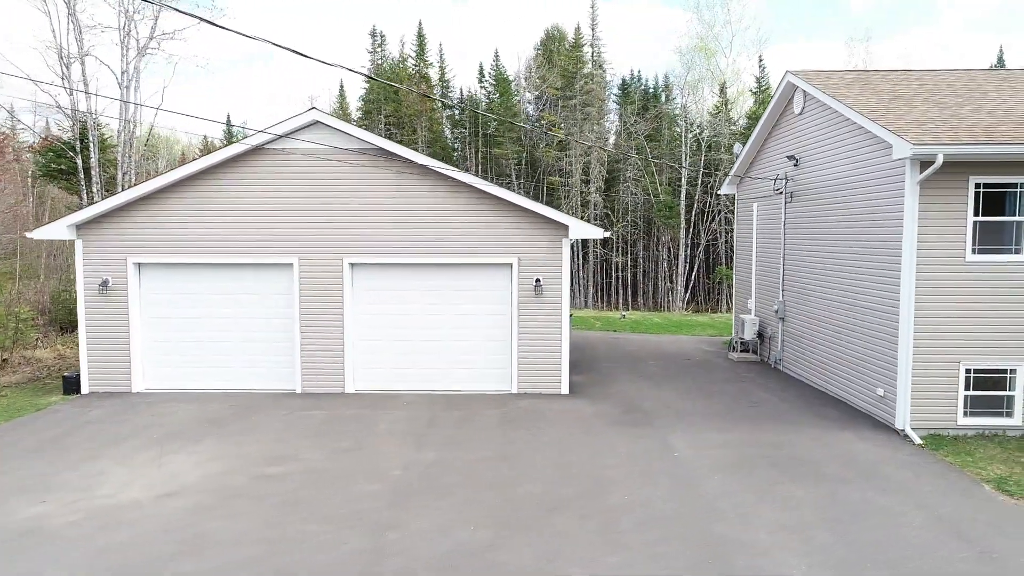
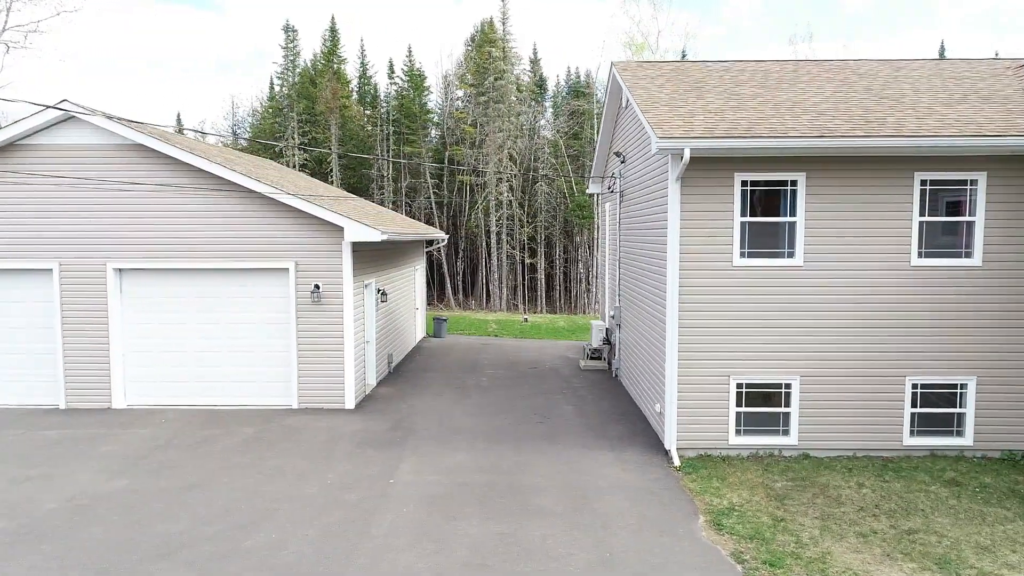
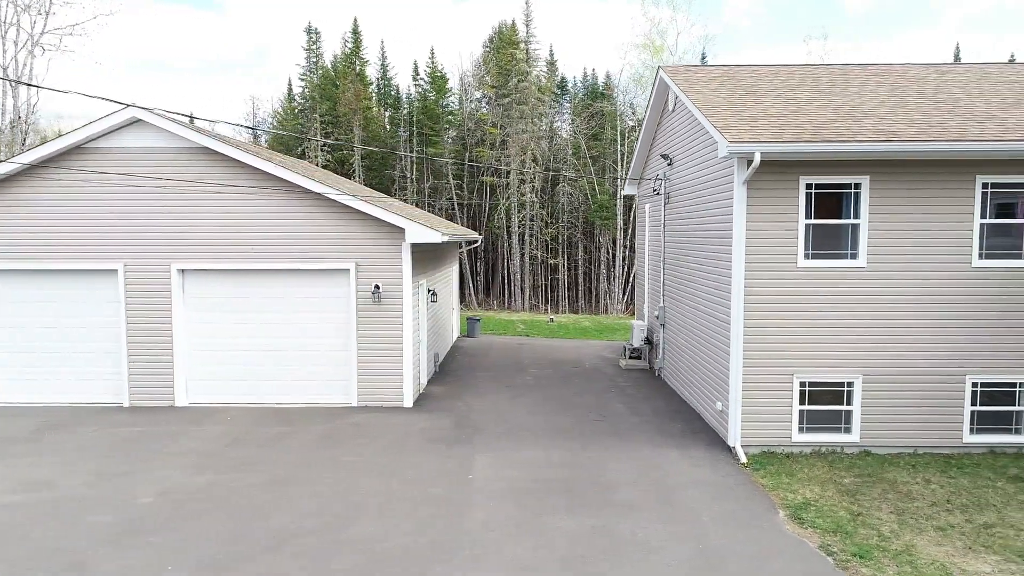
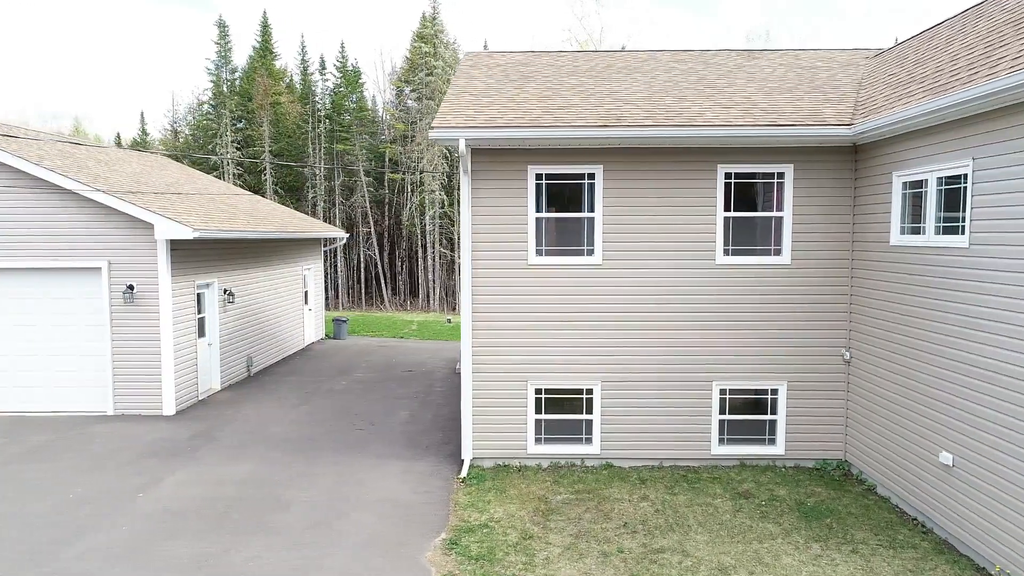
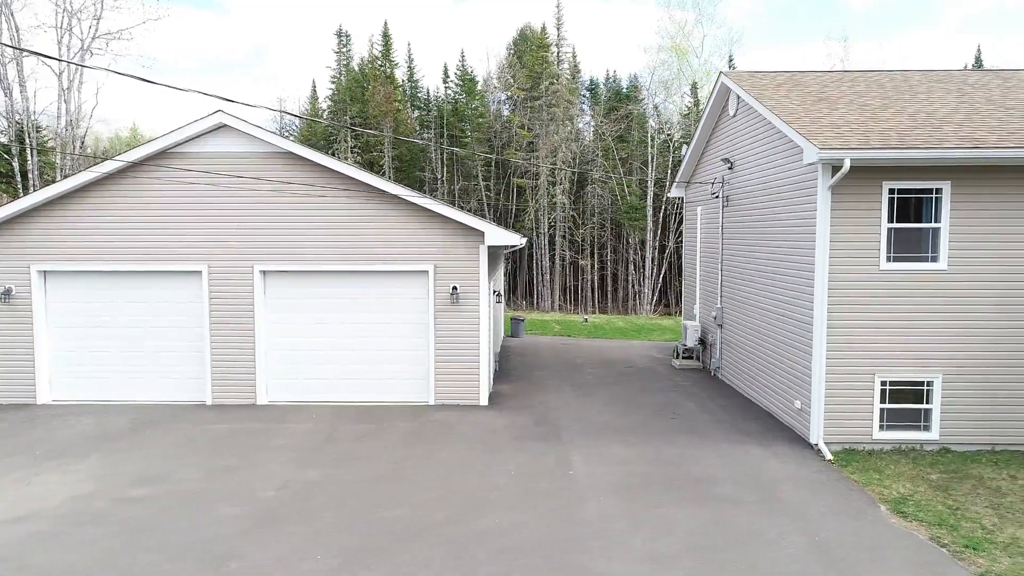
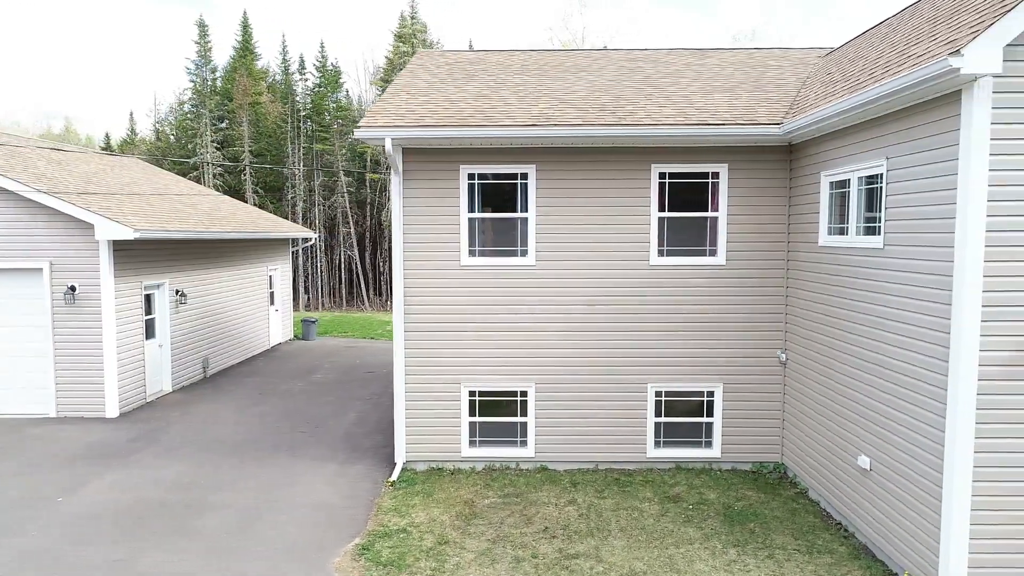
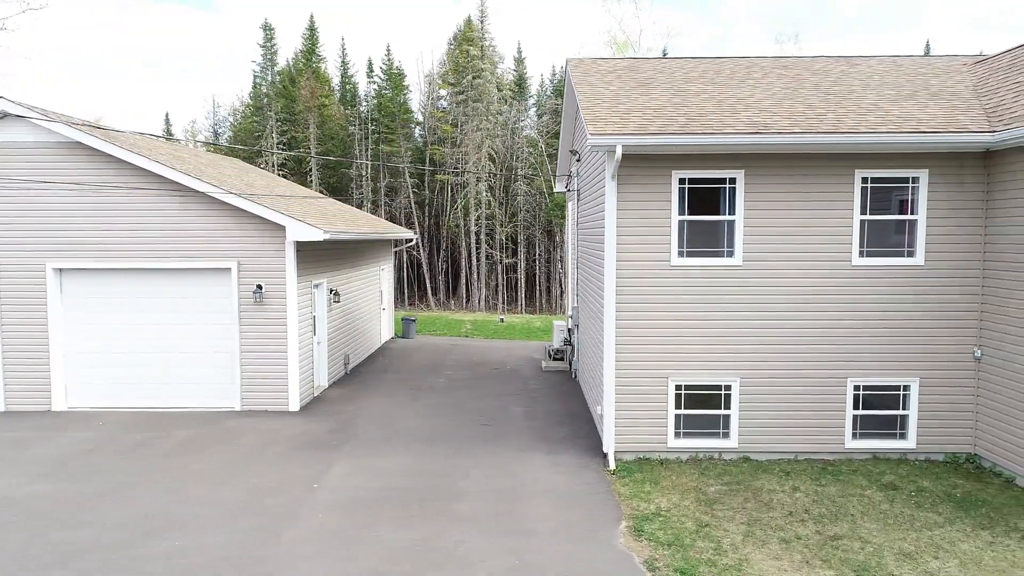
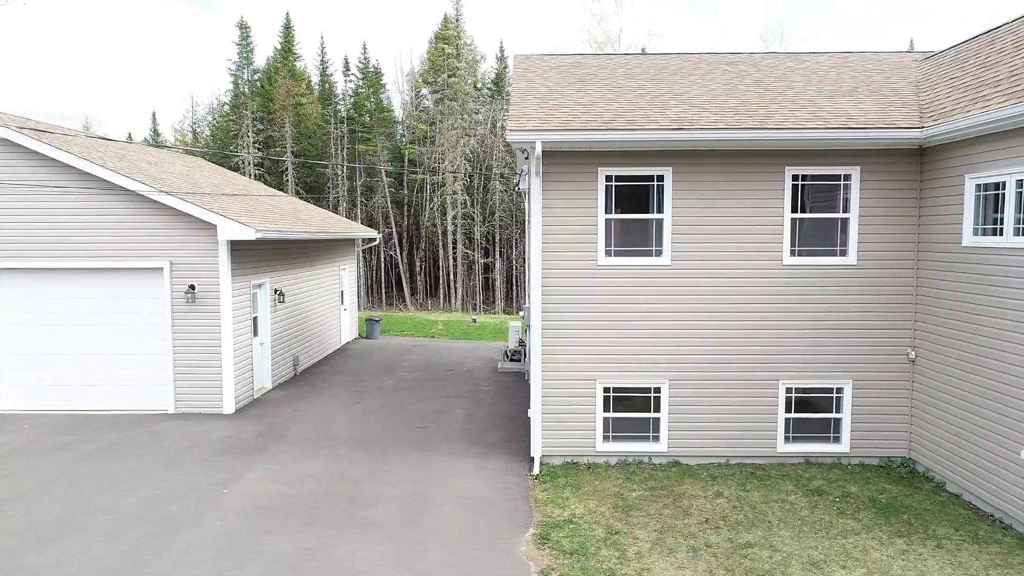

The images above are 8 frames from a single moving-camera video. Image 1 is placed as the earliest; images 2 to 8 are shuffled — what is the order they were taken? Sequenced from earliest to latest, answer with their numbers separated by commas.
5, 3, 2, 7, 8, 4, 6
